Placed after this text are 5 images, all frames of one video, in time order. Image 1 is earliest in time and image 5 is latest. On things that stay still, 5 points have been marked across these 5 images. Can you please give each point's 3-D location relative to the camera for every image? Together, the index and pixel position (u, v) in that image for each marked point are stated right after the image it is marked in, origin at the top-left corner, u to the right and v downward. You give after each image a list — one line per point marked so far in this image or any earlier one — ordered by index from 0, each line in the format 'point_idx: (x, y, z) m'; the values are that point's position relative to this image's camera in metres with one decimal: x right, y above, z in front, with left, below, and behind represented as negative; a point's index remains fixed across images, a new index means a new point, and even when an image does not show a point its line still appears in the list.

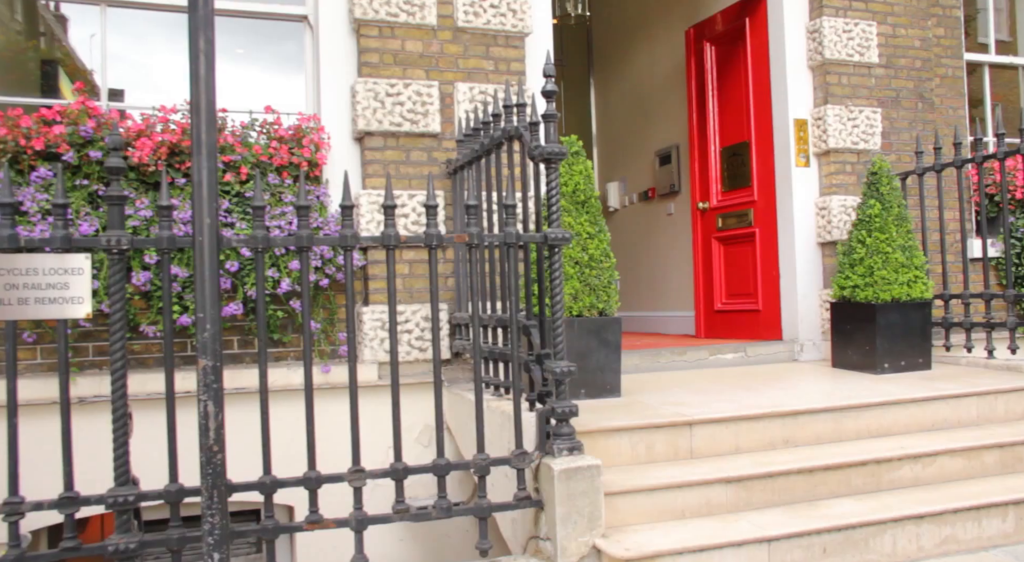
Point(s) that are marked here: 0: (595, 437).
0: (+0.4, -0.7, +3.6) m
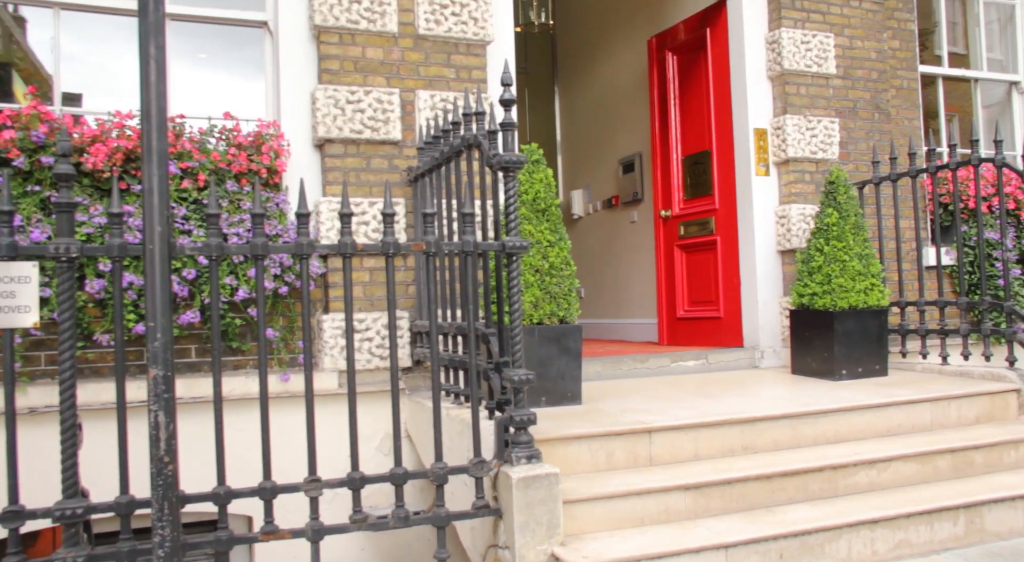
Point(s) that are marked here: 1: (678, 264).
0: (+0.2, -0.7, +3.6) m
1: (+1.3, +0.1, +6.3) m
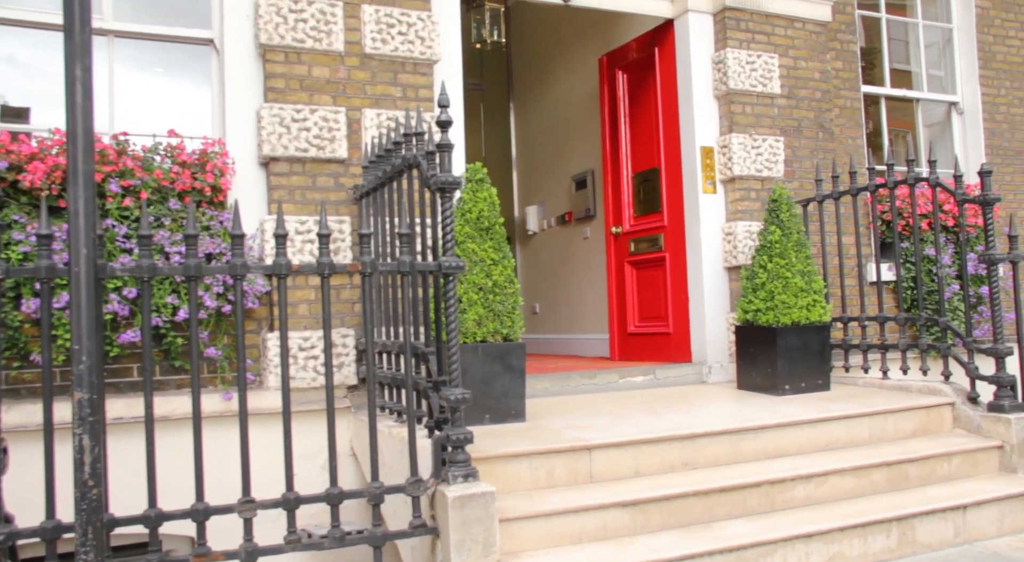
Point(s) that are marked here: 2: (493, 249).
0: (-0.1, -0.8, +3.6) m
1: (+0.9, 0.0, +6.4) m
2: (-0.1, +0.2, +4.3) m
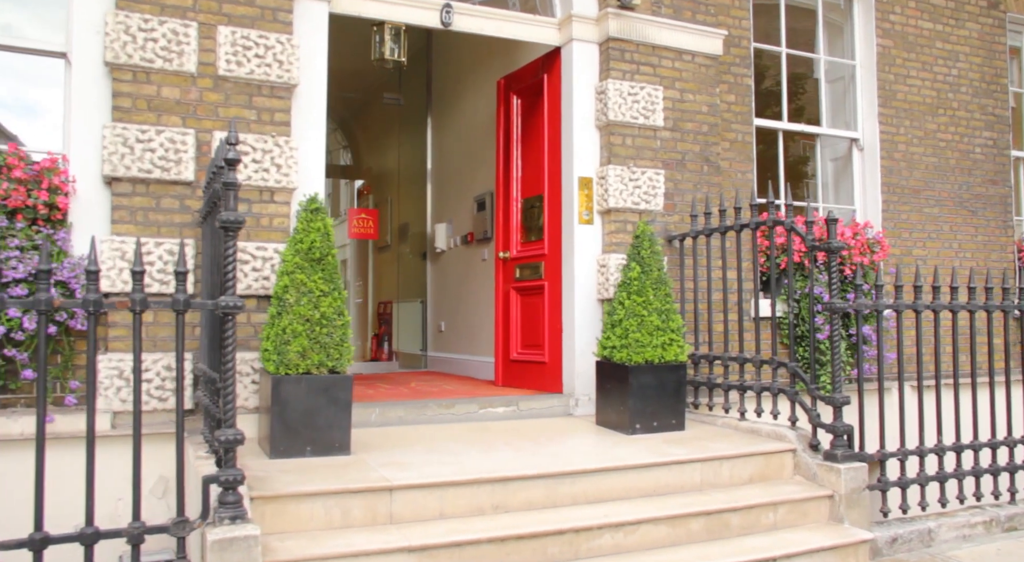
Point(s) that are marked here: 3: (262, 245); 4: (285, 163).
0: (-1.0, -1.0, +3.6) m
1: (0.0, -0.2, +6.4) m
2: (-1.0, 0.0, +4.3) m
3: (-1.4, +0.2, +4.7) m
4: (-1.3, +0.7, +4.8) m
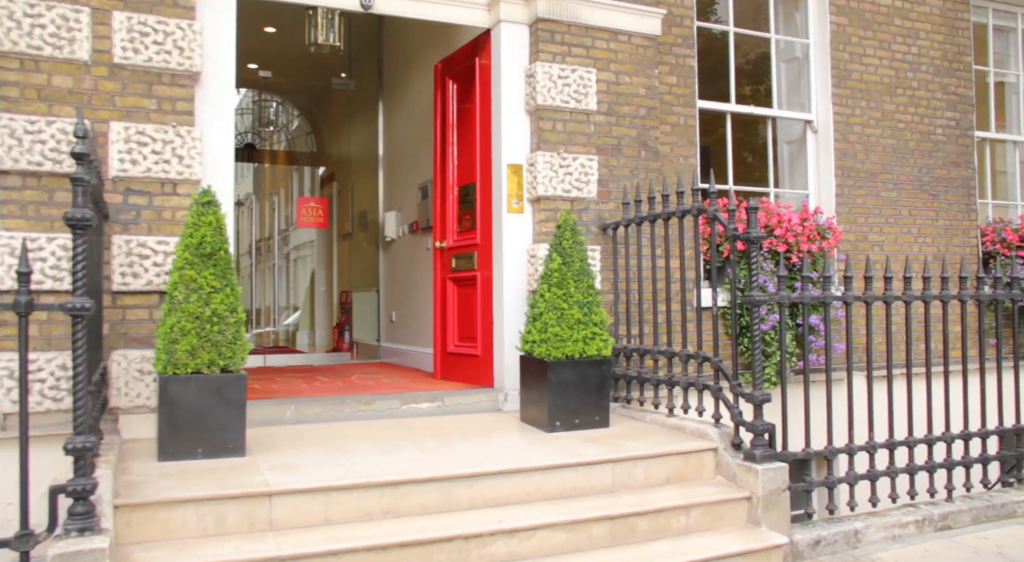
0: (-1.5, -1.0, +3.5) m
1: (-0.5, -0.1, +6.2) m
2: (-1.5, 0.0, +4.1) m
3: (-2.0, +0.2, +4.6) m
4: (-1.8, +0.7, +4.6) m
